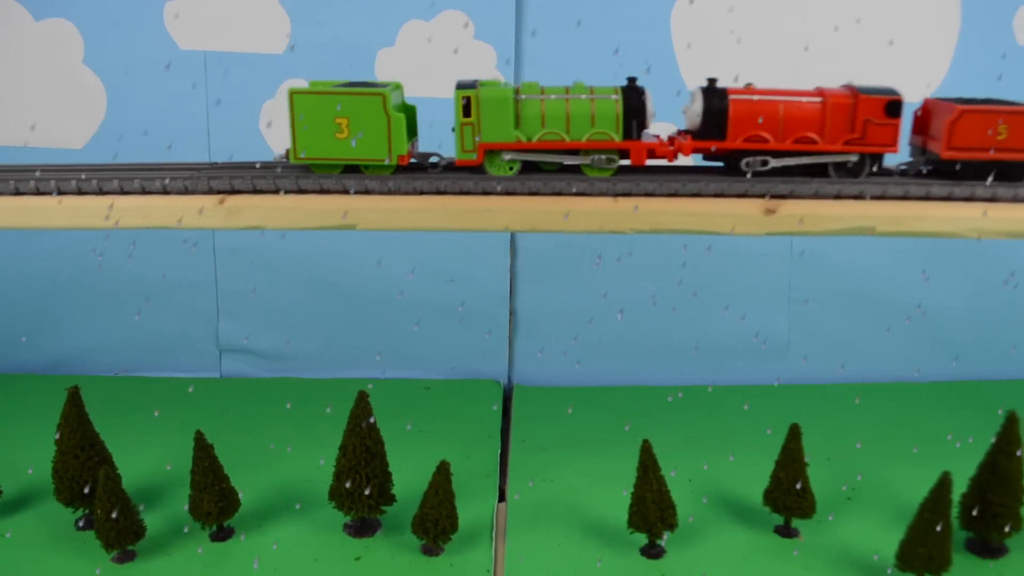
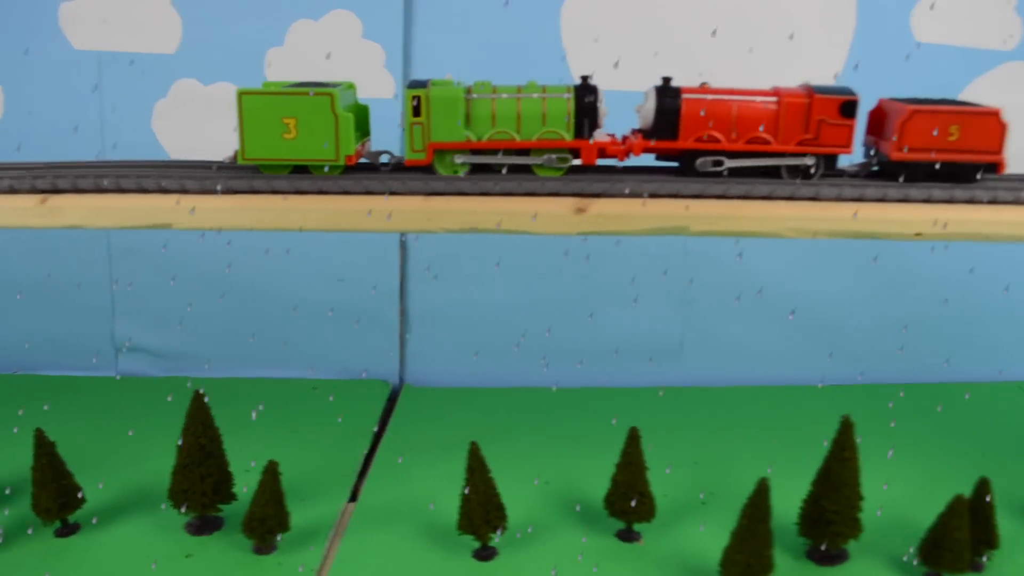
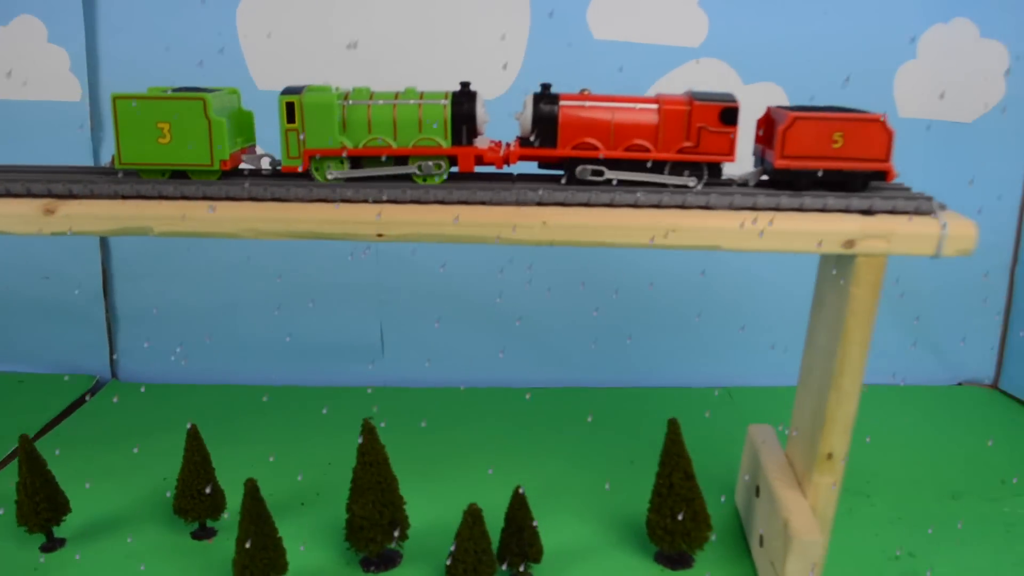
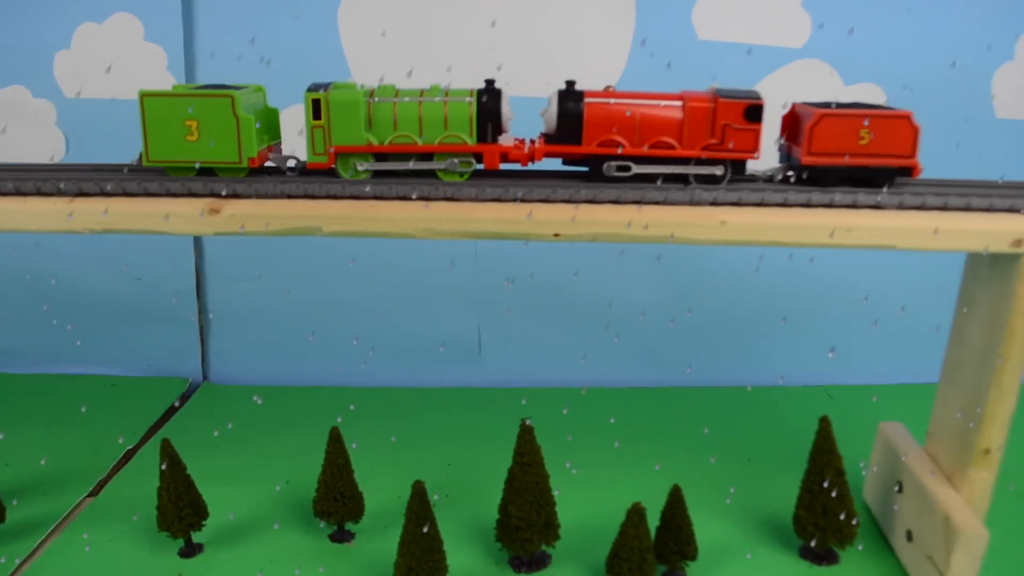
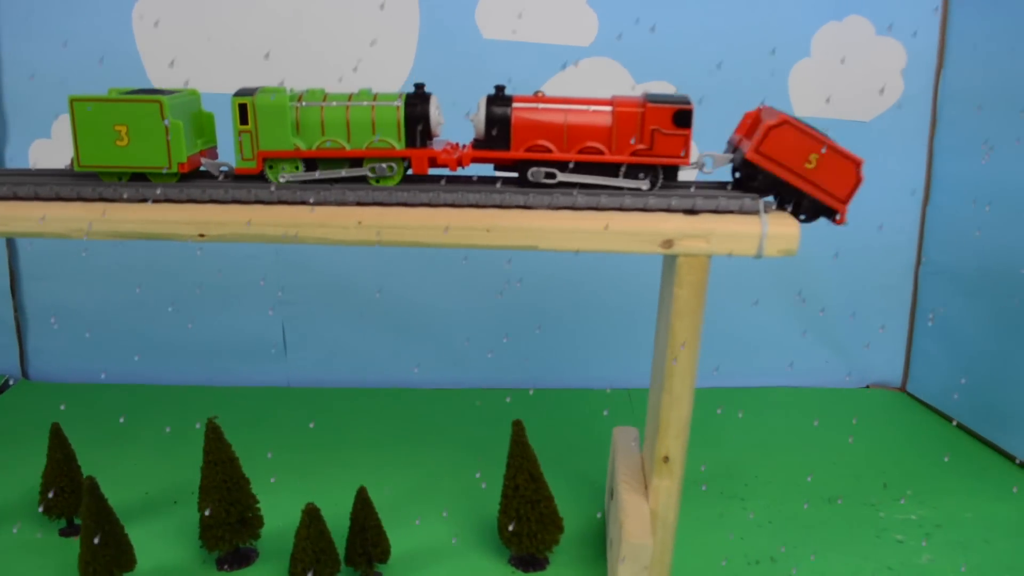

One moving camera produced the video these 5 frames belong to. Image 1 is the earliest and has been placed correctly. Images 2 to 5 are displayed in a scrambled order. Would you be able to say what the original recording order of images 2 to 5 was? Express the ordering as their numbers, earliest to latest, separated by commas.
2, 4, 3, 5
